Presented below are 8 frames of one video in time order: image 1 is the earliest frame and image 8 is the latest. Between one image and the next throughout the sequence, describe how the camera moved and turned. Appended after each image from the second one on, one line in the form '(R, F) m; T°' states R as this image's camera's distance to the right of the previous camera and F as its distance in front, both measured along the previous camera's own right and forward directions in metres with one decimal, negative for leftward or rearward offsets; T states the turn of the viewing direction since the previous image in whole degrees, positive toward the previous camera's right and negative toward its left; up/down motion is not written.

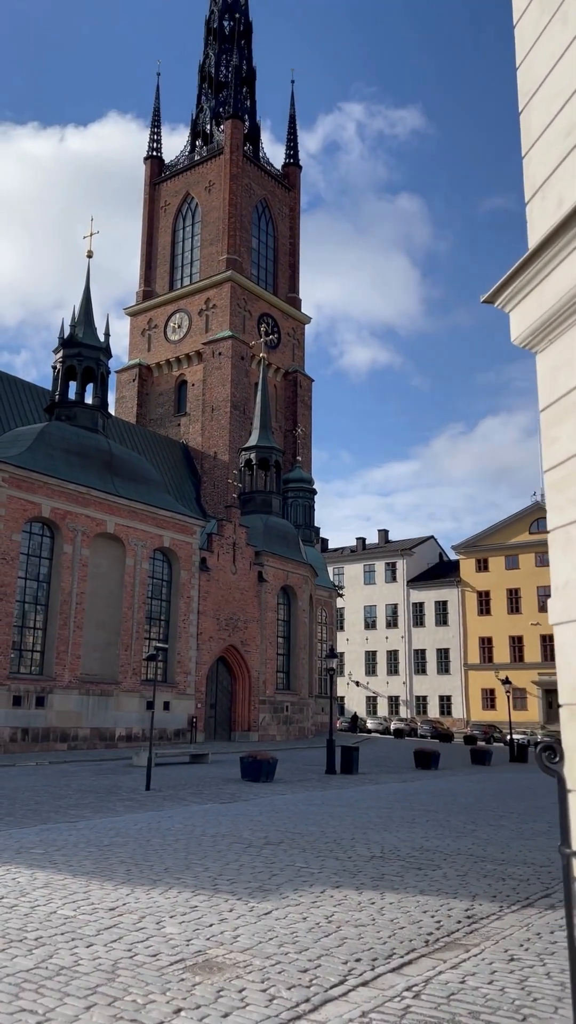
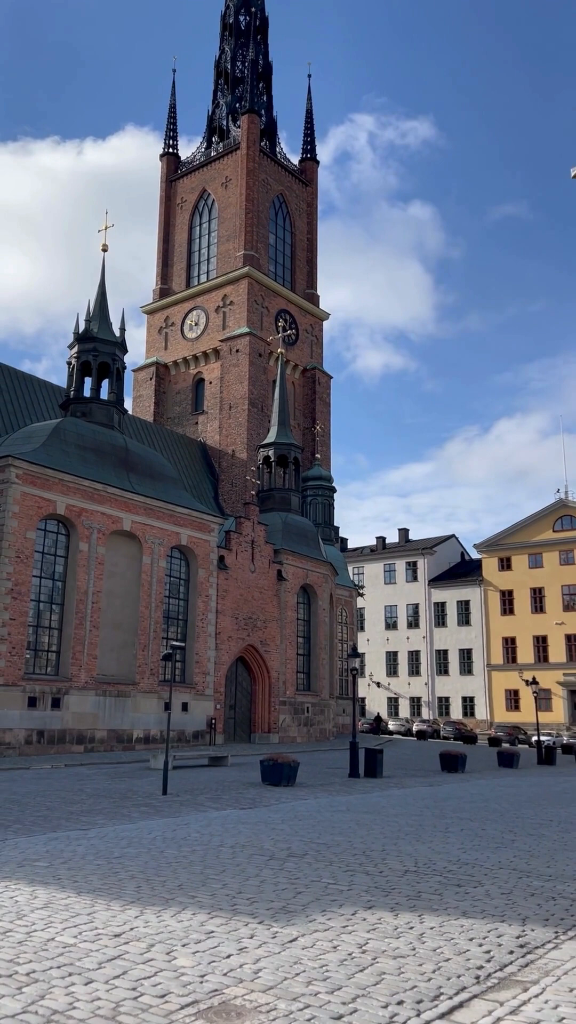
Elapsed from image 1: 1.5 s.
(0.0, +0.8) m; -1°
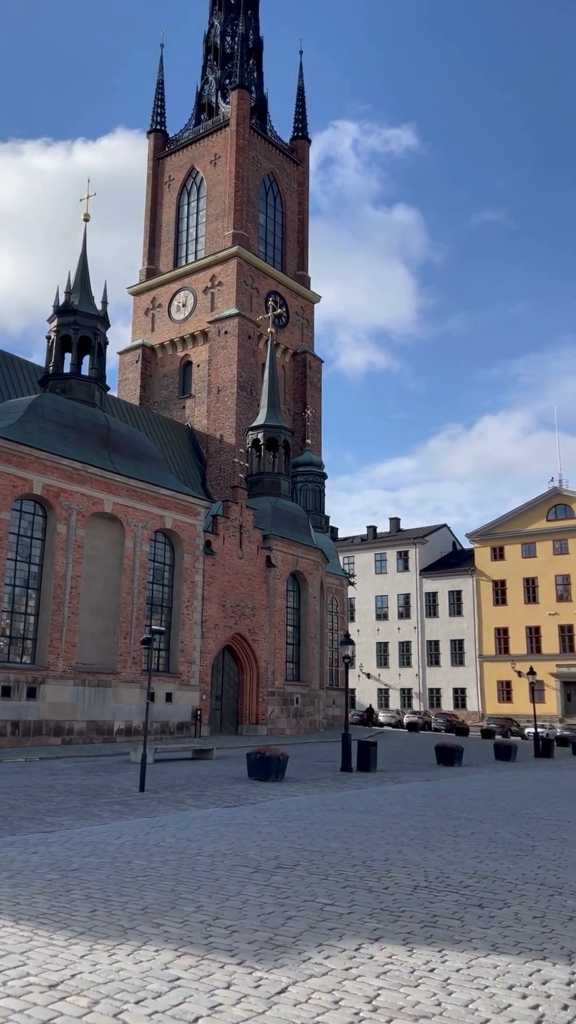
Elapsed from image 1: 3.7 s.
(0.0, +1.4) m; +1°
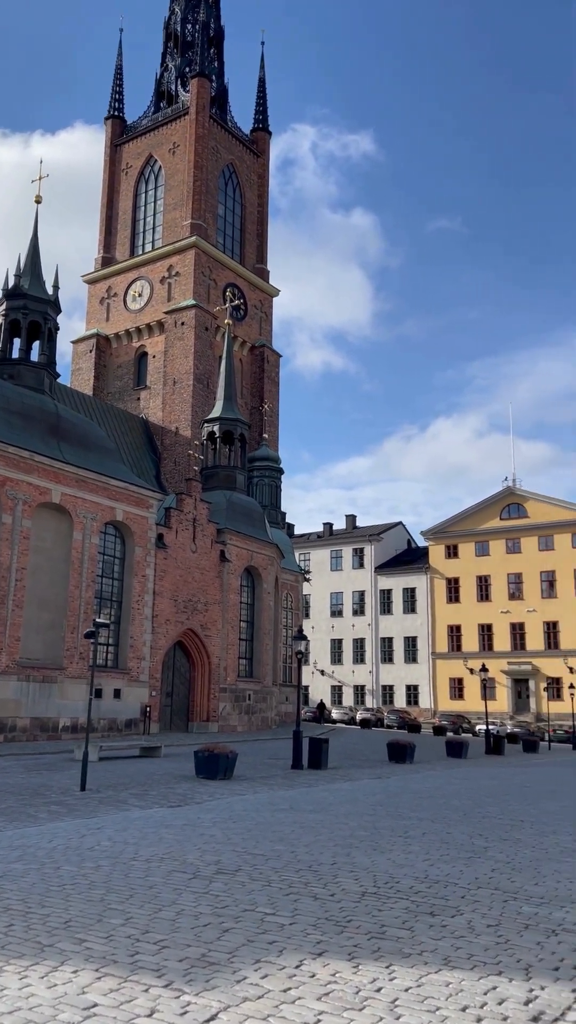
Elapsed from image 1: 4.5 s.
(+0.1, +0.5) m; +3°
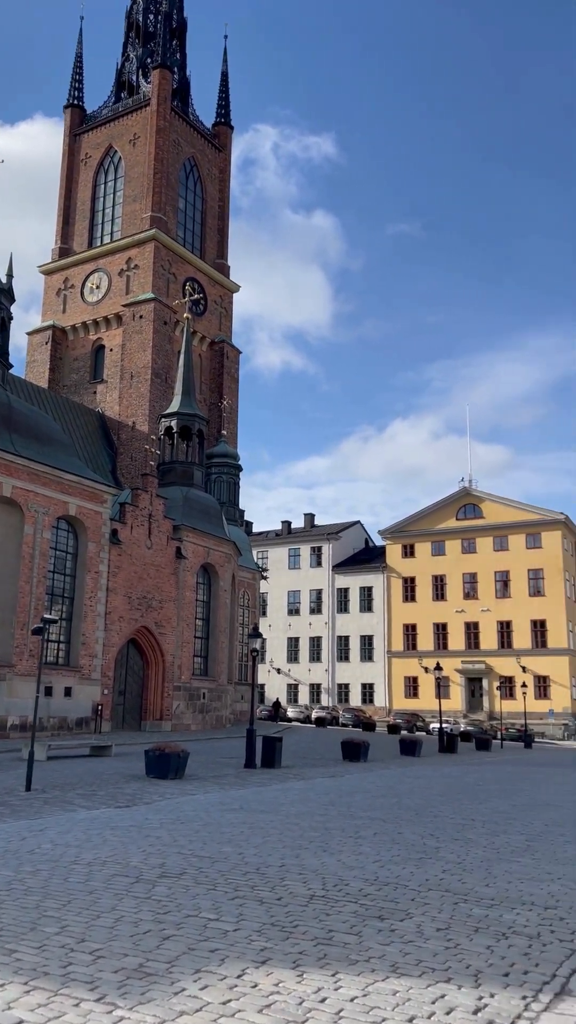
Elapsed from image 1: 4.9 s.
(+0.1, +0.2) m; +3°
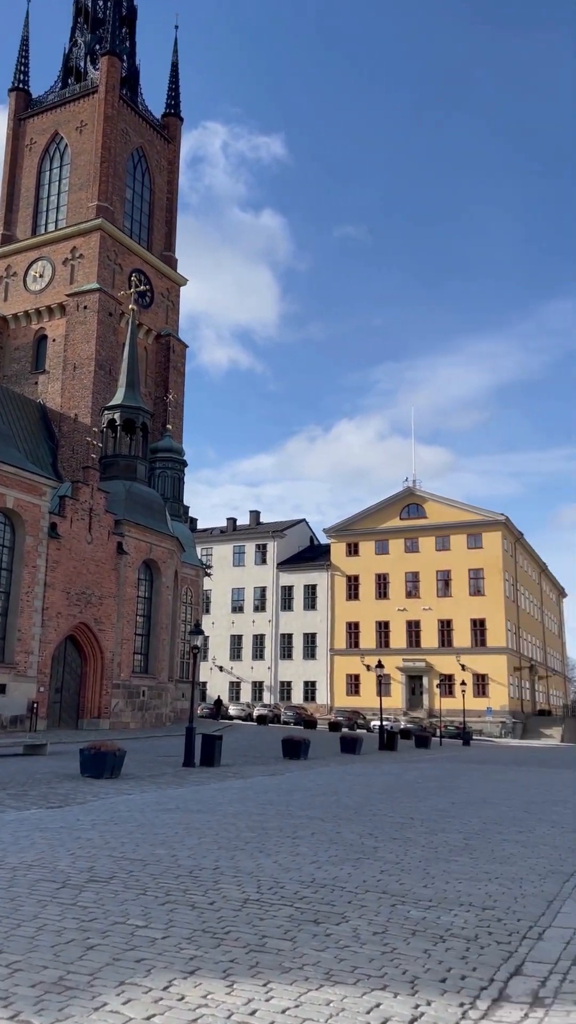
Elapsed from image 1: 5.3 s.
(0.0, +0.2) m; +4°
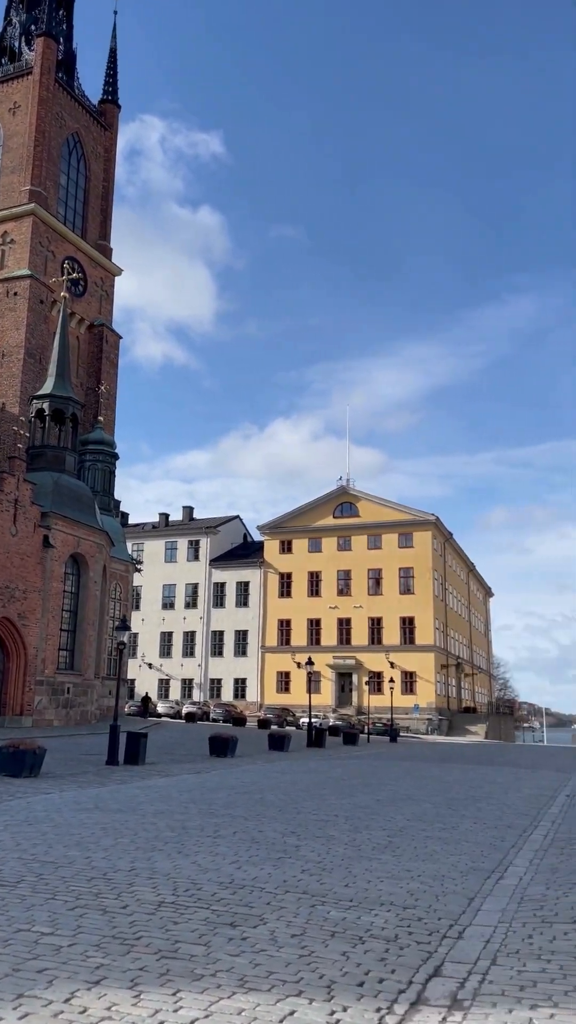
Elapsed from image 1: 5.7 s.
(+0.1, +0.2) m; +5°
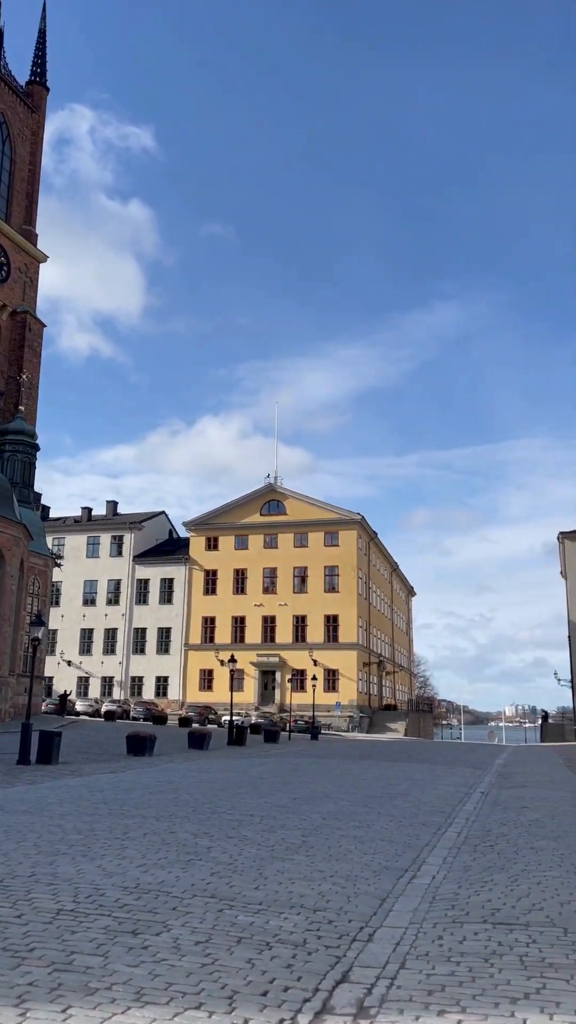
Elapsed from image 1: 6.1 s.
(+0.1, +0.2) m; +5°
